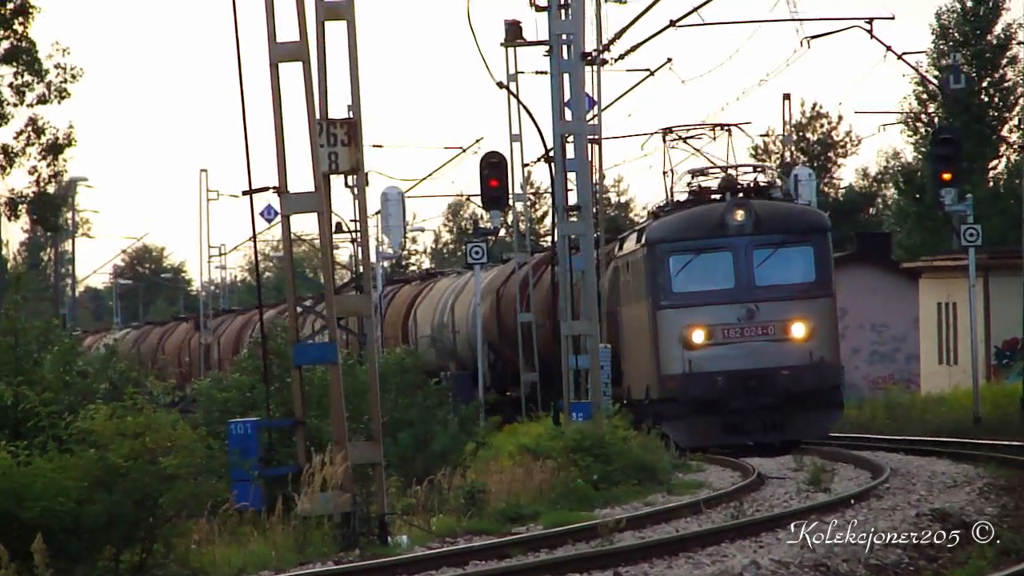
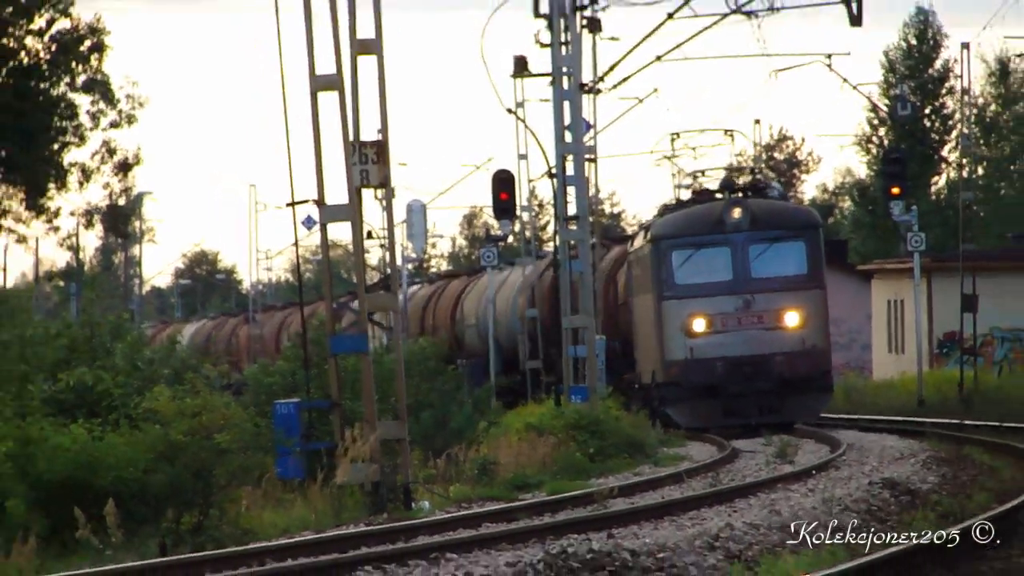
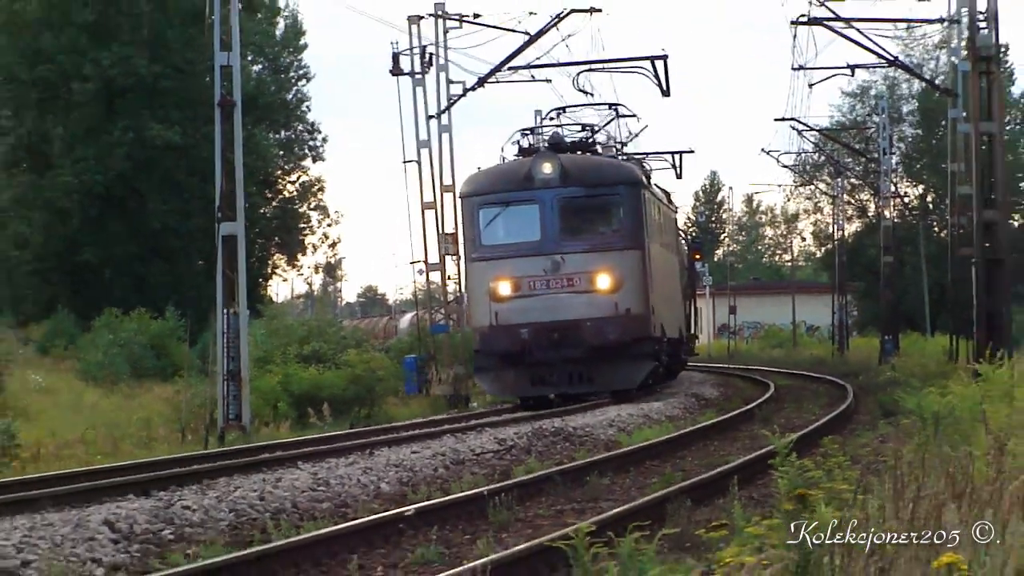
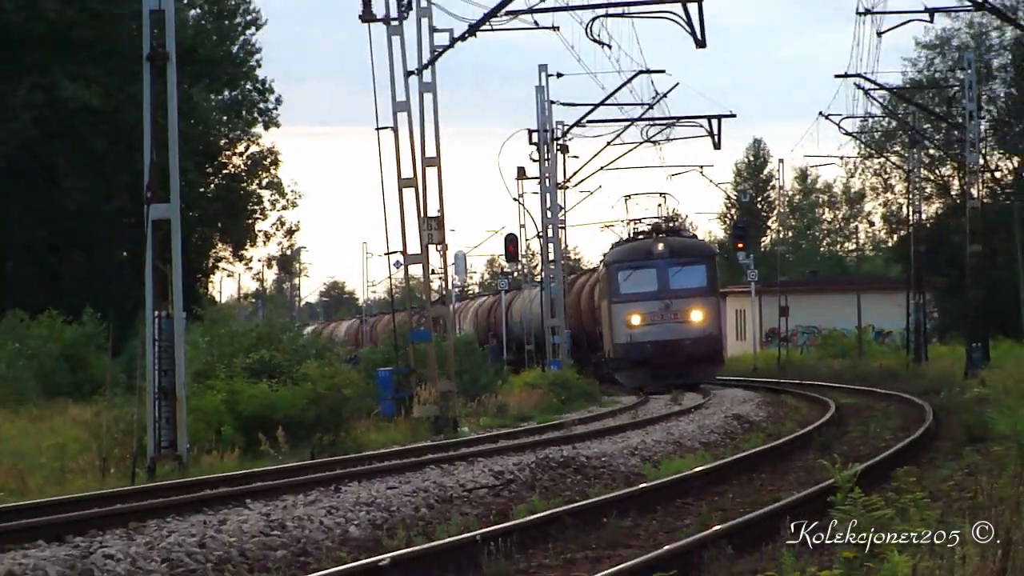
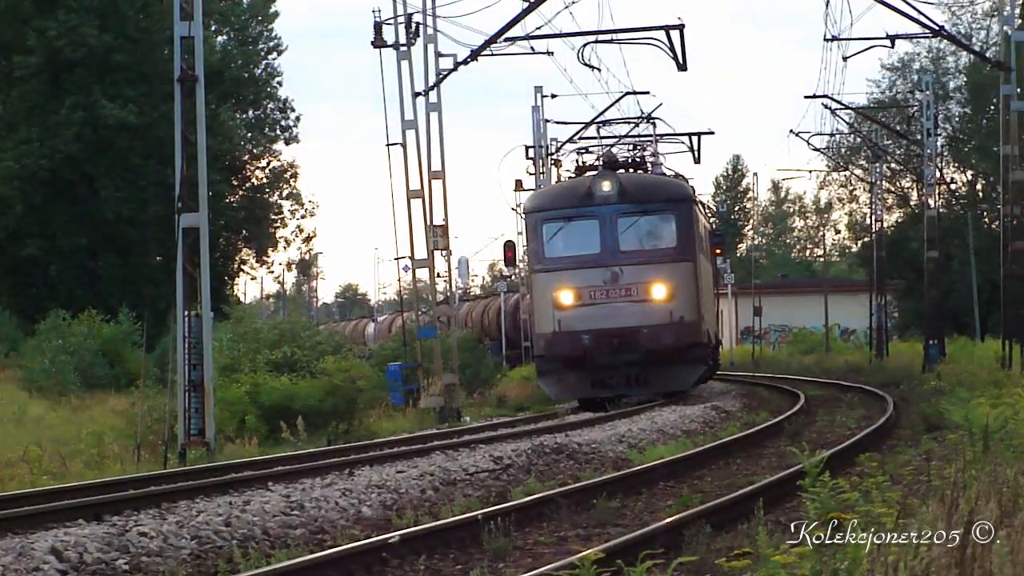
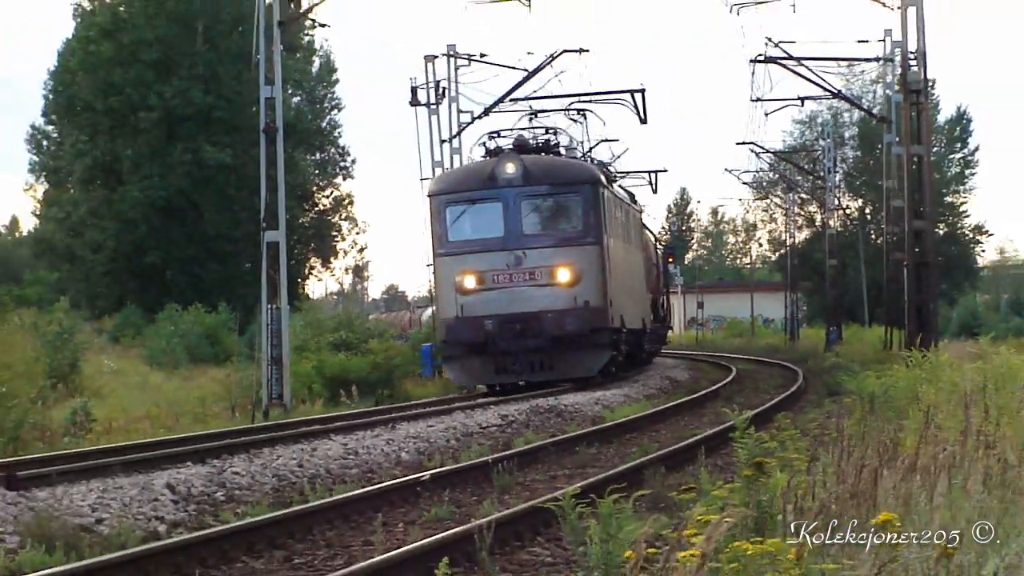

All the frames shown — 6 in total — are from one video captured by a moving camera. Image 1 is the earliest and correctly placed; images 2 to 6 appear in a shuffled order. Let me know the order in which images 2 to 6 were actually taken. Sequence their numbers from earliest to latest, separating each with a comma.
2, 4, 5, 3, 6
